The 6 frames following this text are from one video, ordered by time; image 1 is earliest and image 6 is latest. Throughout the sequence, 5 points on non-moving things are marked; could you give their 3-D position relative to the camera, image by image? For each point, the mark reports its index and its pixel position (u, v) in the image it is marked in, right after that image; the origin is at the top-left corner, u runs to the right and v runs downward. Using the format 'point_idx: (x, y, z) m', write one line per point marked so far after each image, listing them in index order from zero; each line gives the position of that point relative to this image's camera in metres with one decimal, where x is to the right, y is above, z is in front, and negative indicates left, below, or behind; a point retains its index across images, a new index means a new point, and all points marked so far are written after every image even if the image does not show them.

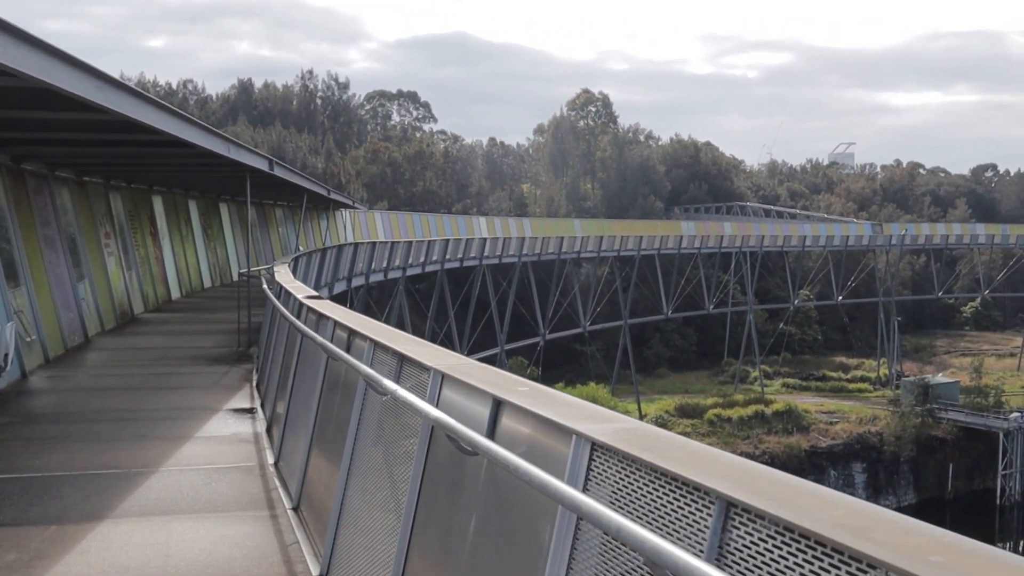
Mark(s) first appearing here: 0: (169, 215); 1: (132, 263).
0: (-6.7, +1.5, +19.7) m
1: (-6.1, +0.4, +16.0) m
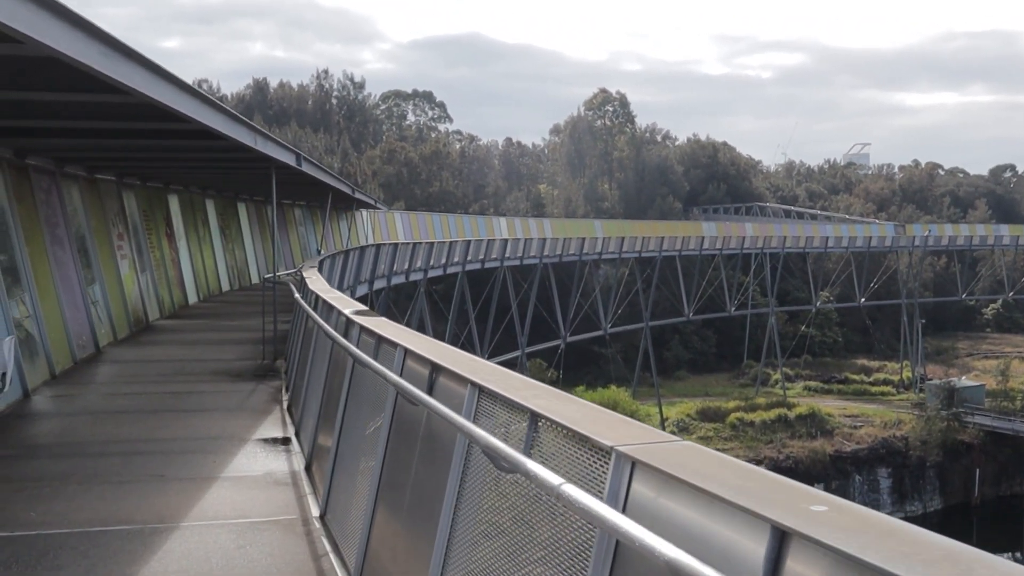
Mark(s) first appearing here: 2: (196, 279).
0: (-6.2, +1.4, +18.9) m
1: (-5.6, +0.3, +15.2) m
2: (-6.0, +0.1, +19.0) m
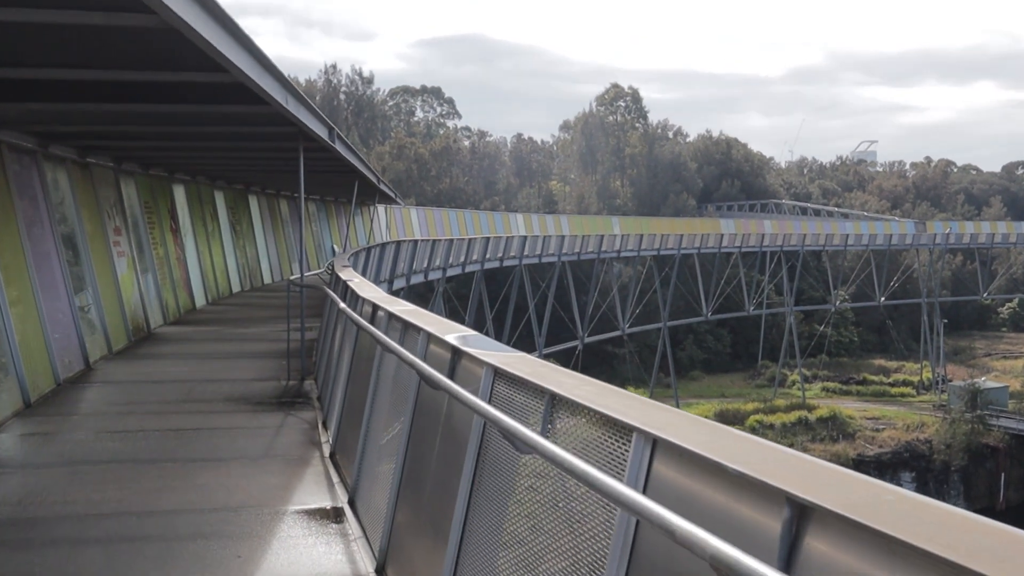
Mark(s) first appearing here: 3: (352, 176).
0: (-5.6, +1.4, +17.5) m
1: (-5.0, +0.3, +13.8) m
2: (-5.4, +0.1, +17.5) m
3: (-2.7, +2.0, +17.3) m
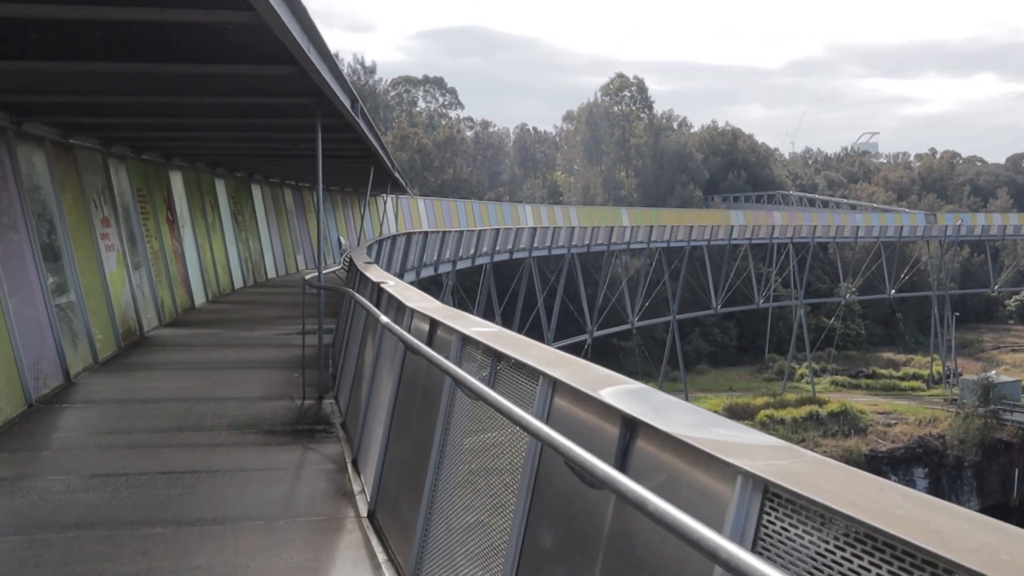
0: (-5.3, +1.5, +16.4) m
1: (-4.7, +0.4, +12.7) m
2: (-5.1, +0.2, +16.5) m
3: (-2.4, +2.0, +16.3) m
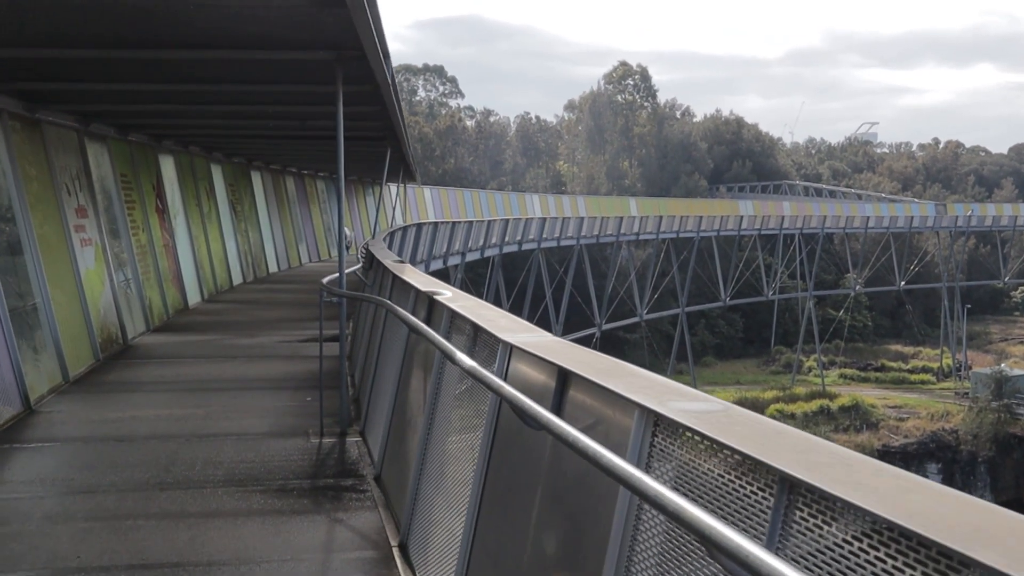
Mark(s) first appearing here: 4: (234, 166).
0: (-4.9, +1.6, +15.2) m
1: (-4.4, +0.4, +11.5) m
2: (-4.8, +0.3, +15.2) m
3: (-2.1, +2.1, +15.0) m
4: (-5.3, +2.3, +19.1) m
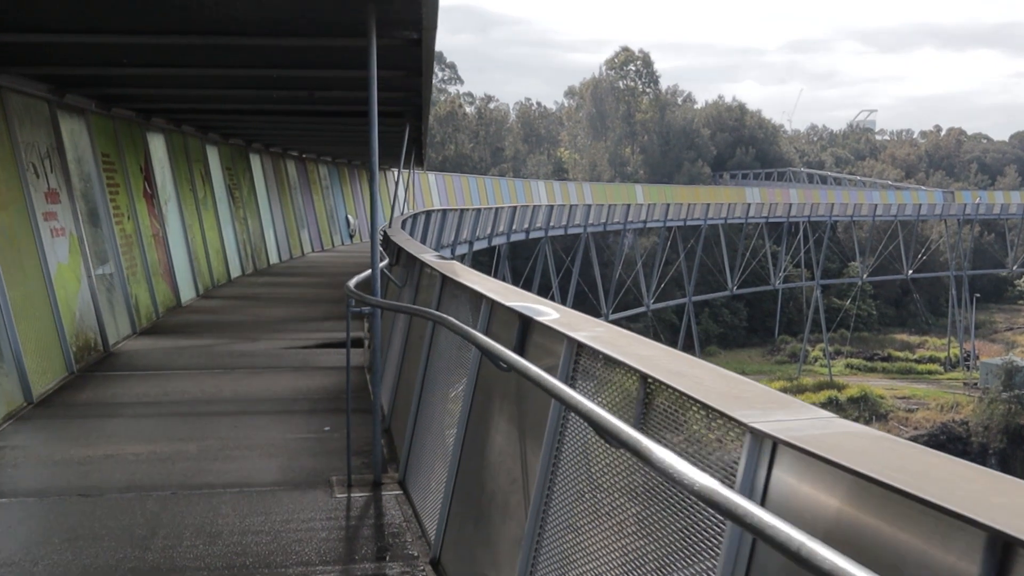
0: (-4.7, +1.7, +14.1) m
1: (-4.1, +0.5, +10.4) m
2: (-4.5, +0.4, +14.2) m
3: (-1.8, +2.2, +14.0) m
4: (-5.1, +2.5, +18.0) m
